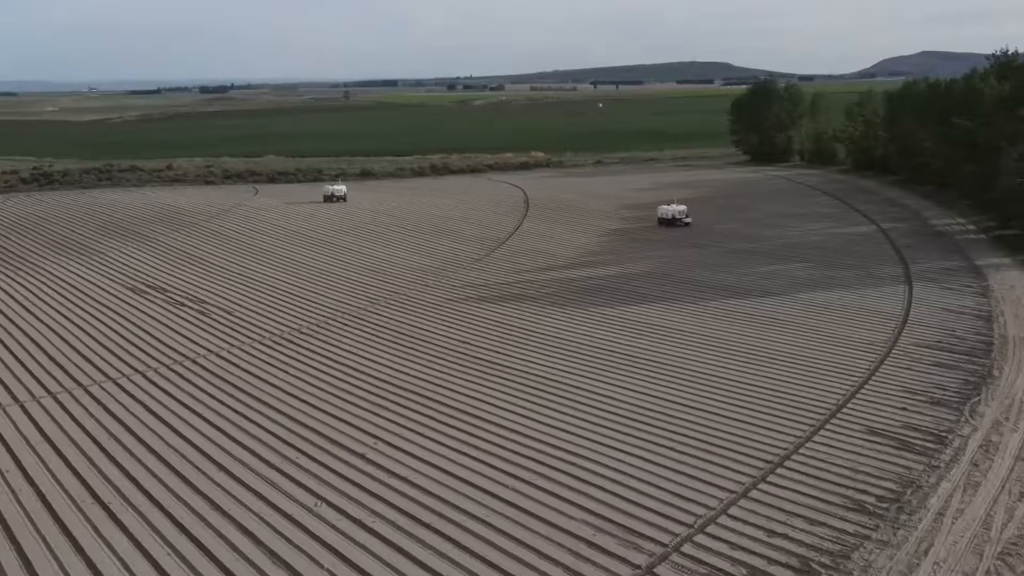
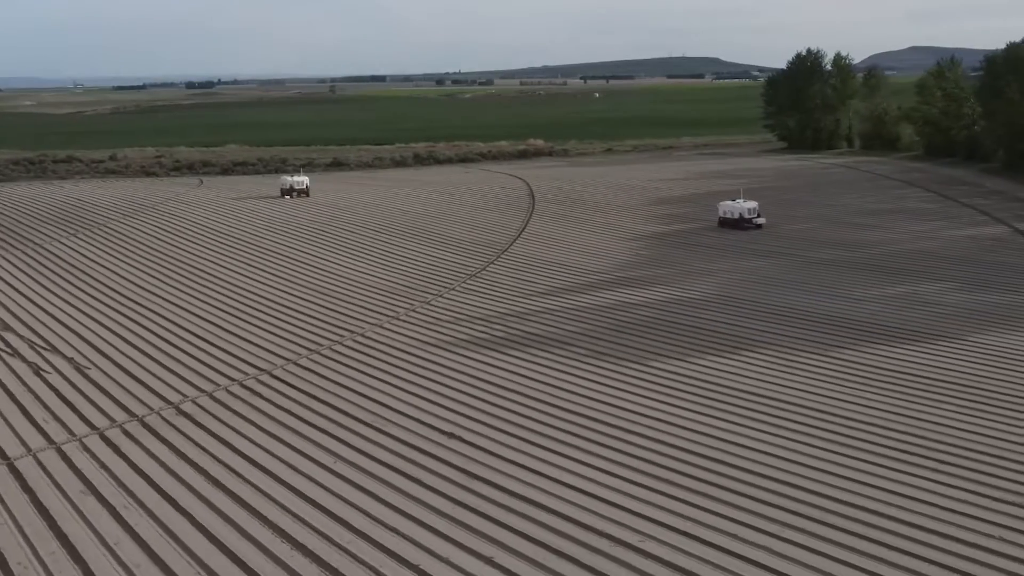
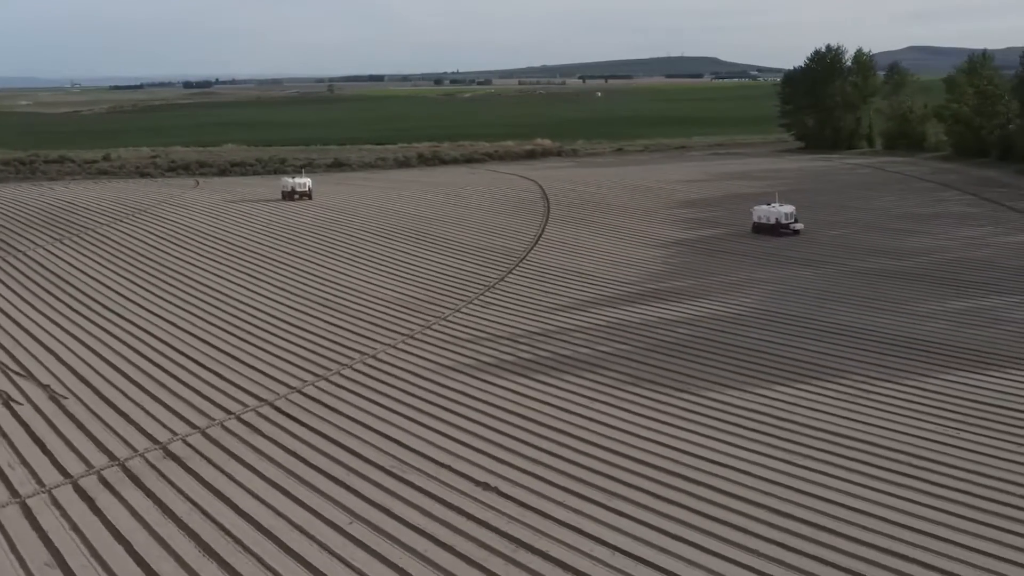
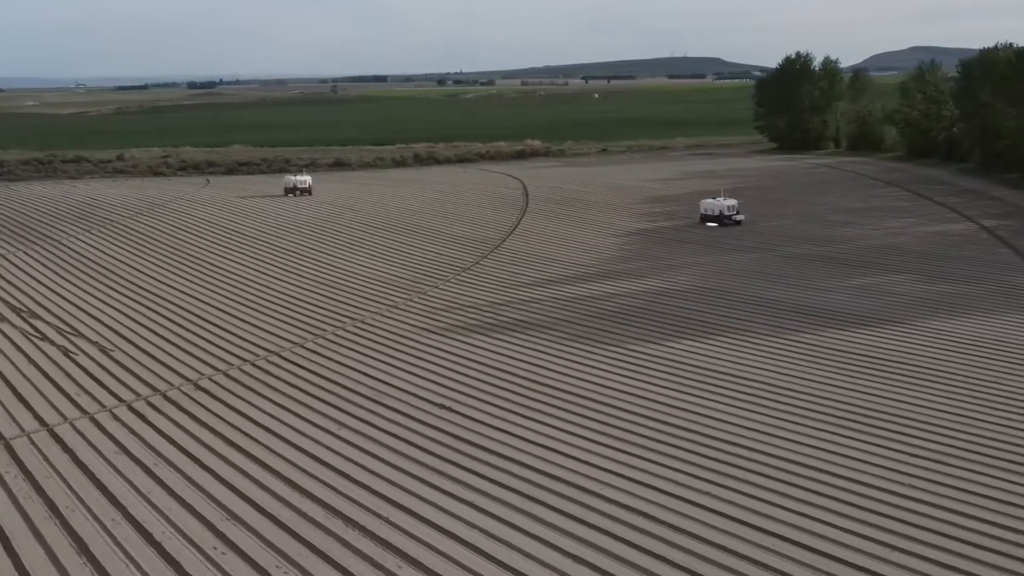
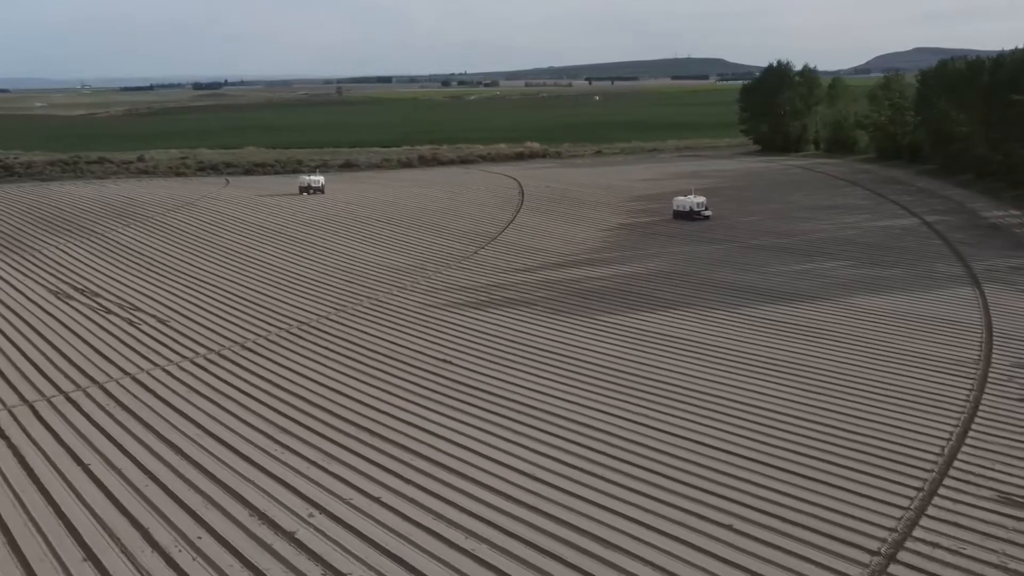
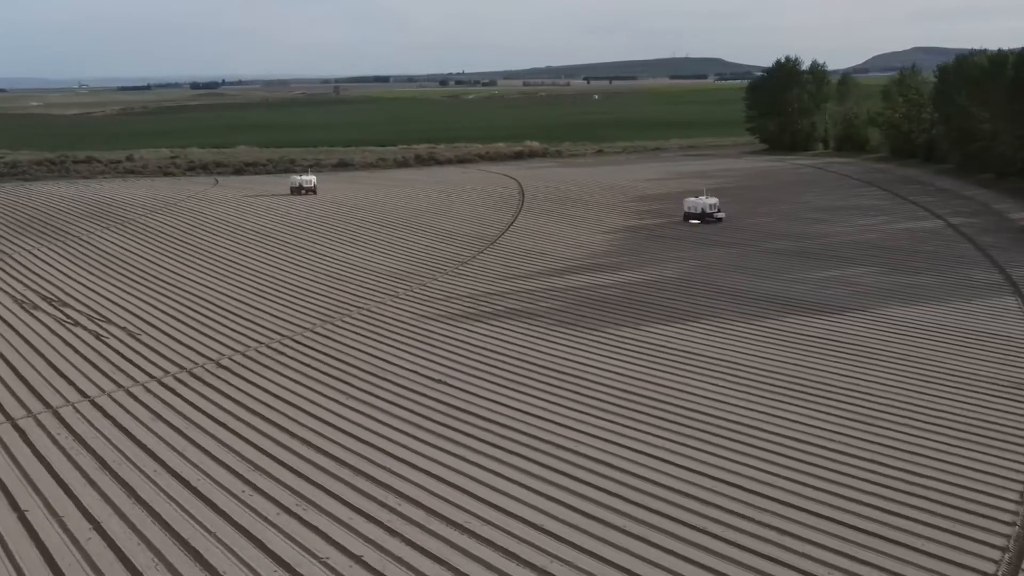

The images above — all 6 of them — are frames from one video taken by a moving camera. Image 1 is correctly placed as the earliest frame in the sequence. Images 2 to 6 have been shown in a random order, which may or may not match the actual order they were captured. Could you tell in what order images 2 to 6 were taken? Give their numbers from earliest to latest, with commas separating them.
5, 6, 4, 2, 3
